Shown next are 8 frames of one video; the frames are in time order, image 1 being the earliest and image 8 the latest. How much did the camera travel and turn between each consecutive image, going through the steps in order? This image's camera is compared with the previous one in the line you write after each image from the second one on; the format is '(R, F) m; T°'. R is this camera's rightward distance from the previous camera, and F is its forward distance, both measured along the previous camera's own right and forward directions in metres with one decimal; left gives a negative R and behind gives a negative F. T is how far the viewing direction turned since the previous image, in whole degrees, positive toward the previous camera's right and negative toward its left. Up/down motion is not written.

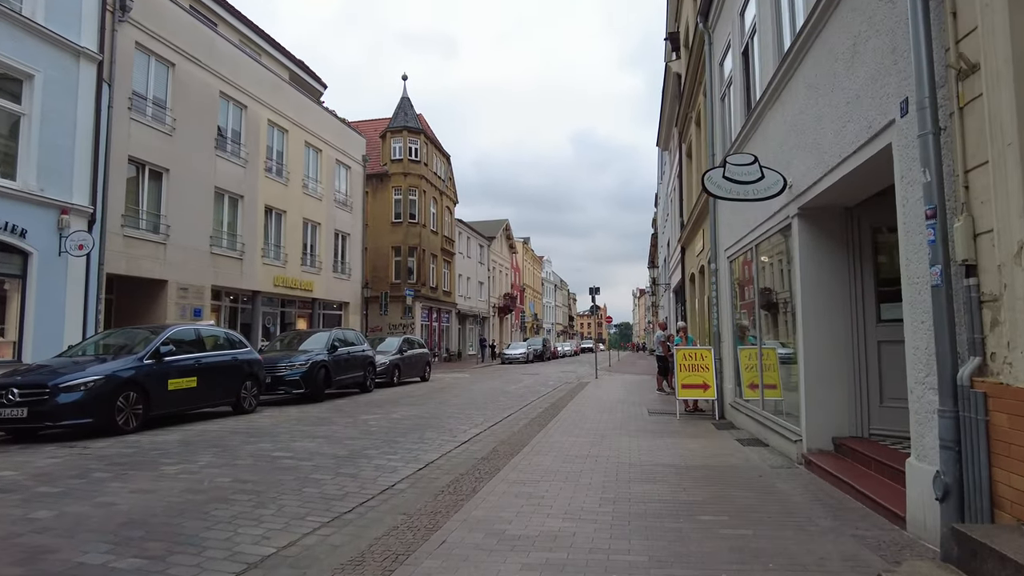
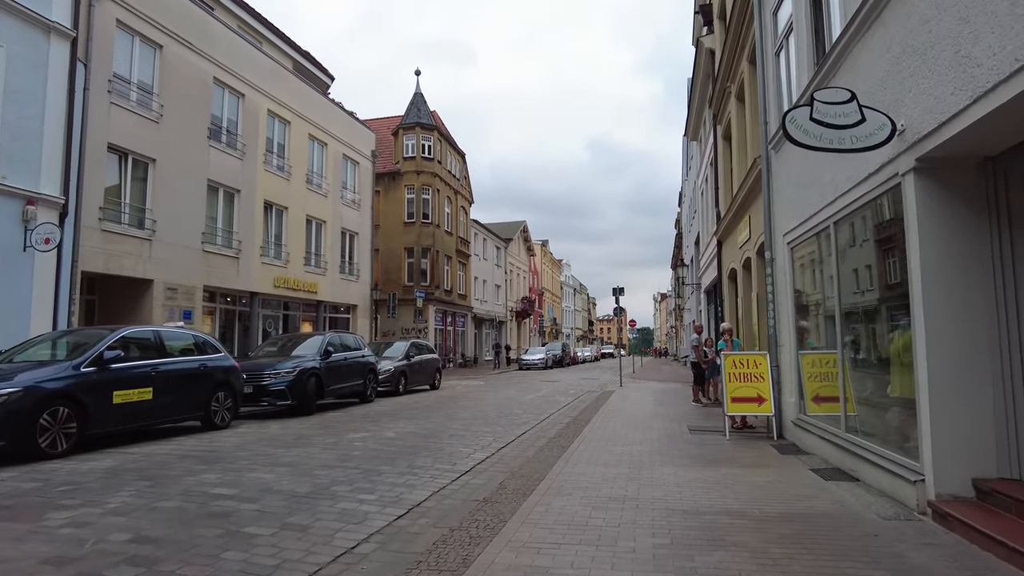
(+0.1, +1.8) m; -2°
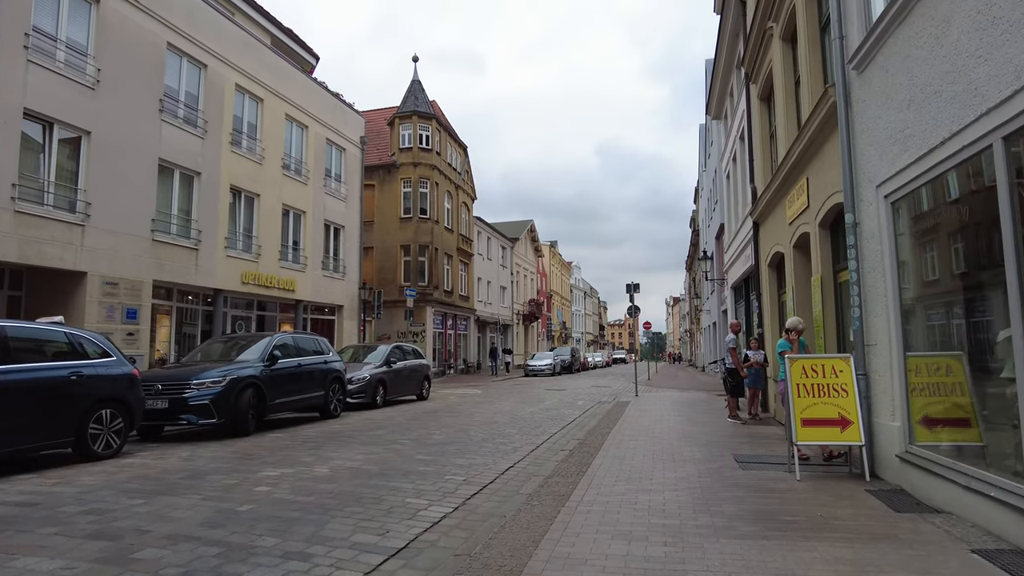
(+0.3, +2.7) m; -1°
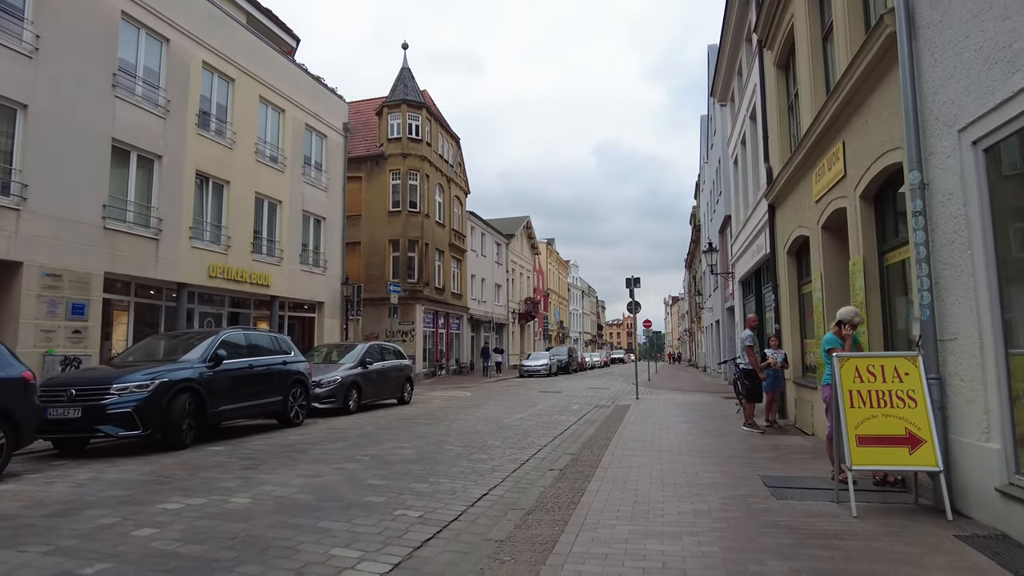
(+0.2, +1.5) m; 0°
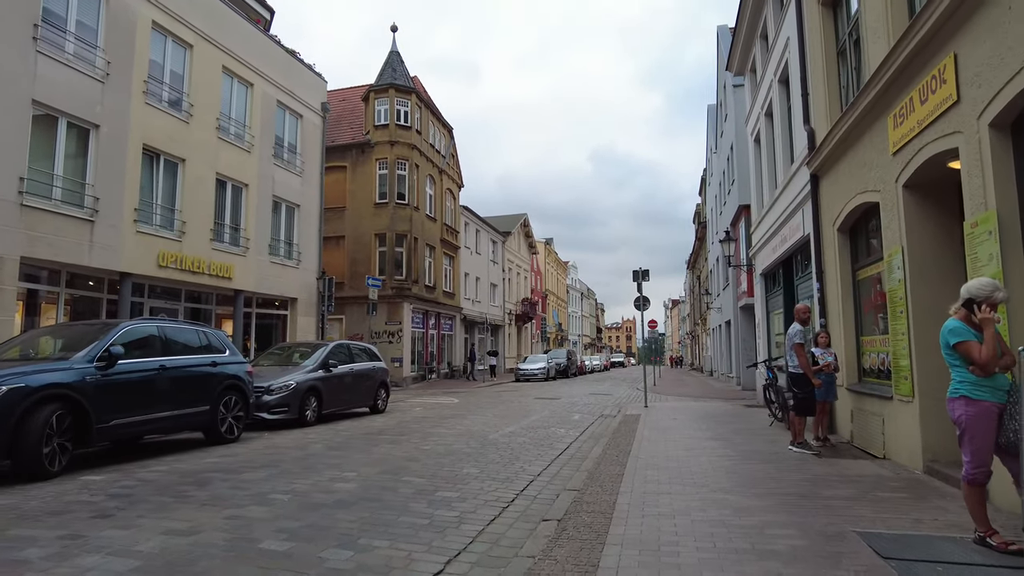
(+0.2, +2.3) m; 0°
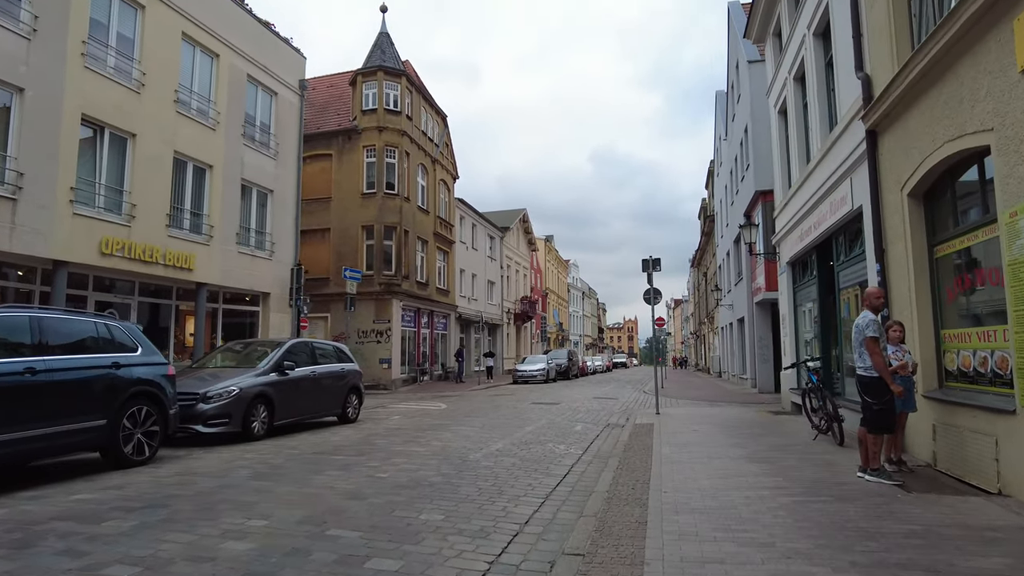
(+0.2, +2.0) m; 0°
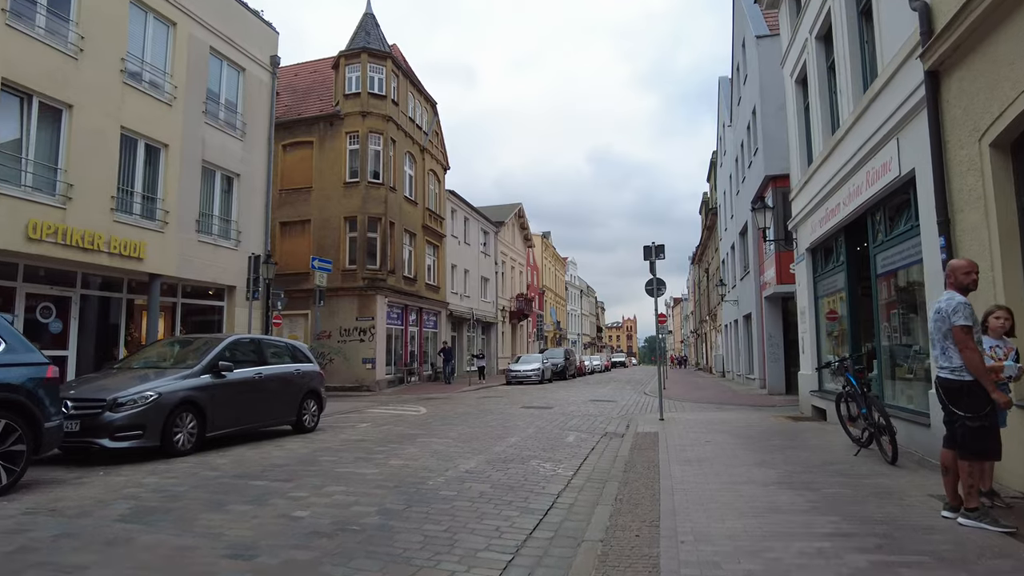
(+0.3, +1.7) m; 0°
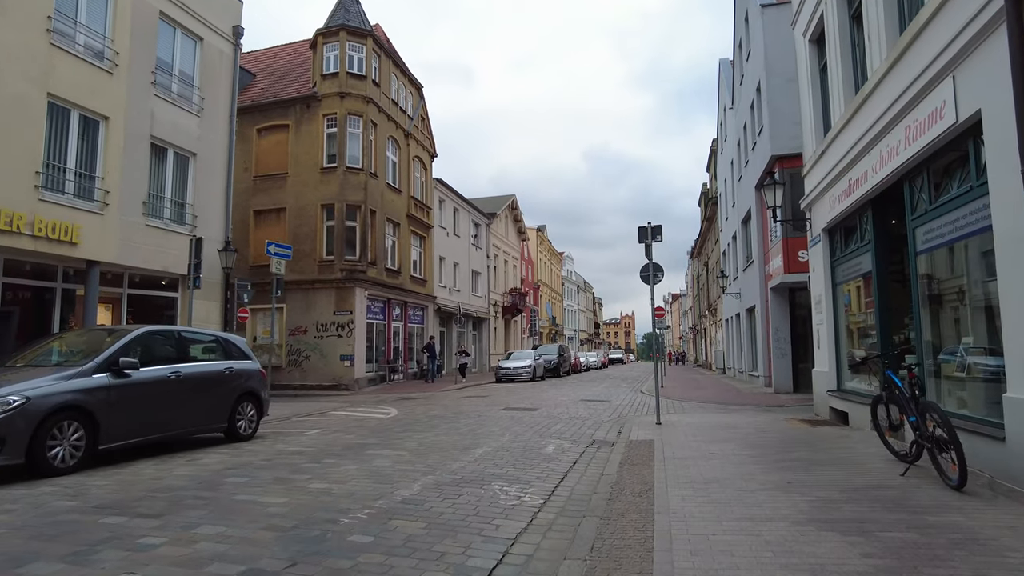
(+0.4, +1.6) m; 0°
